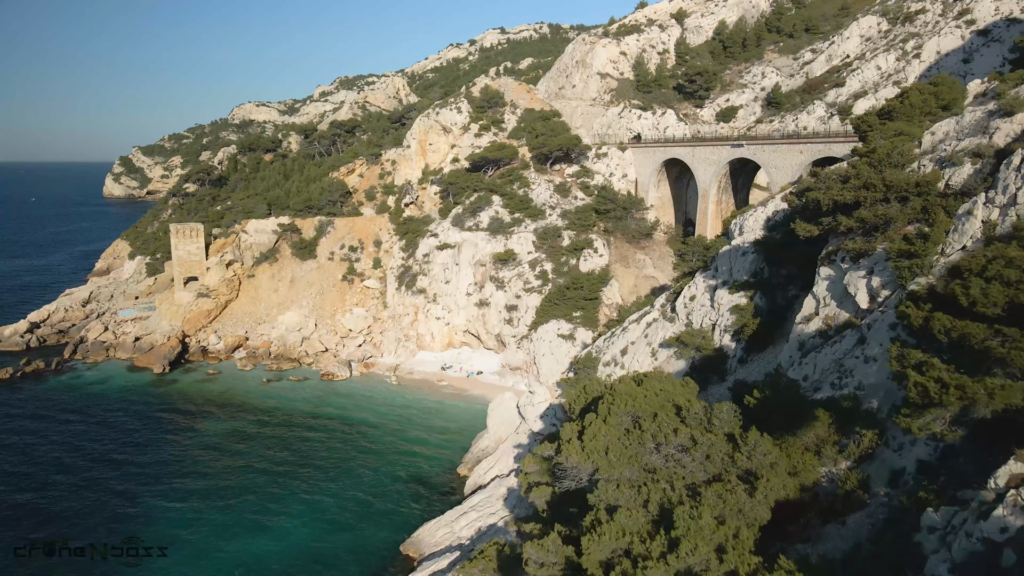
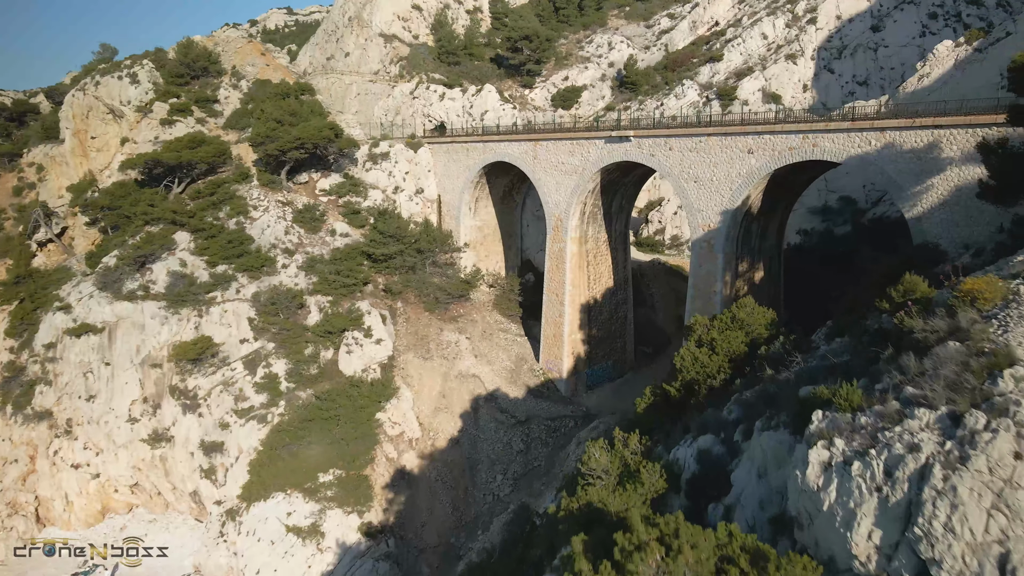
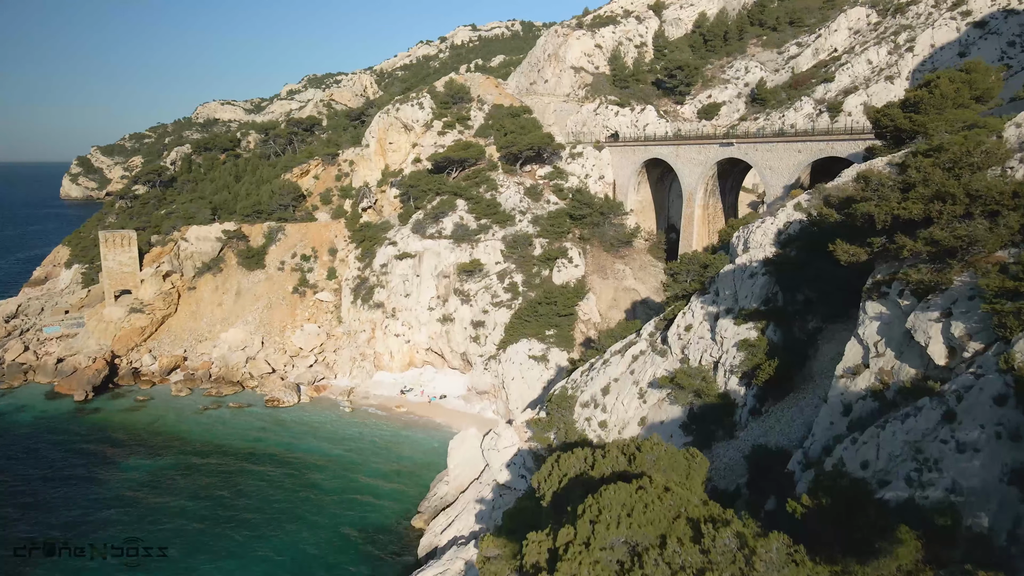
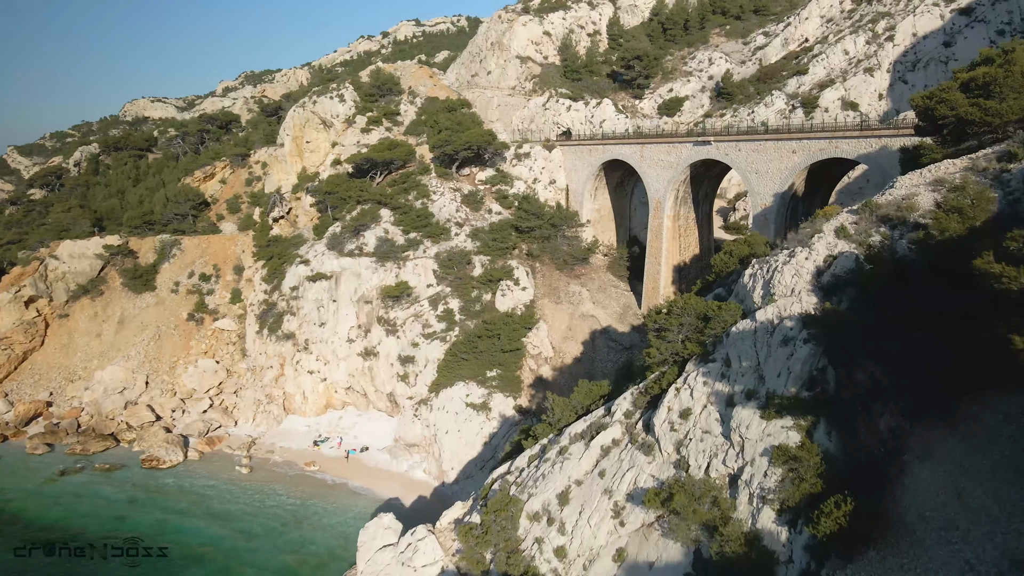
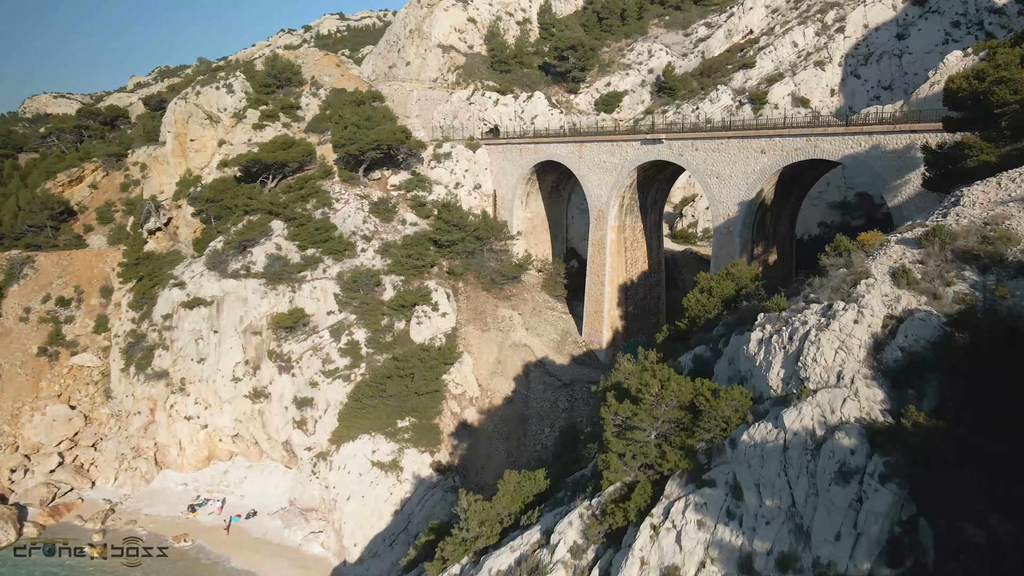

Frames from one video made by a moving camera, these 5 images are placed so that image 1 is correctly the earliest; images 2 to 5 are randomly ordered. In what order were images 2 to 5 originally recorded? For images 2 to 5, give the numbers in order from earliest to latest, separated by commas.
3, 4, 5, 2
